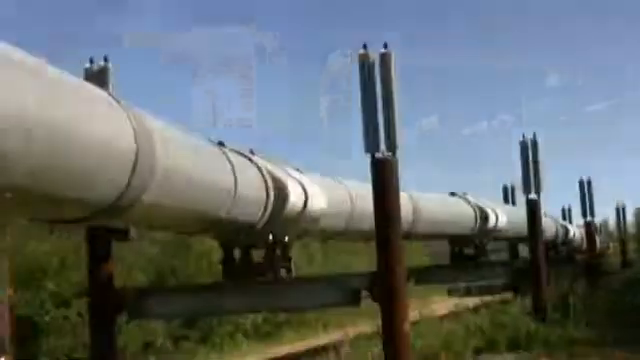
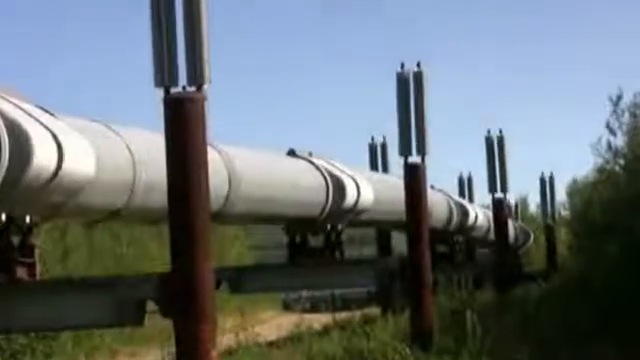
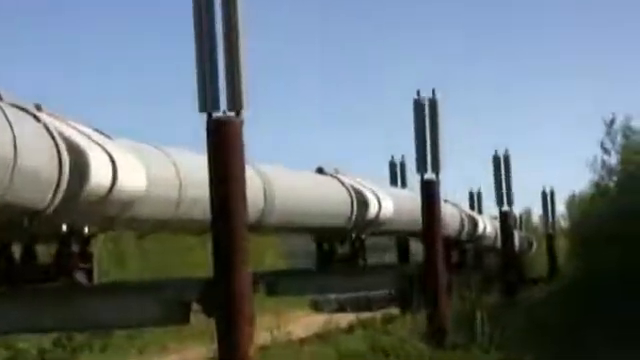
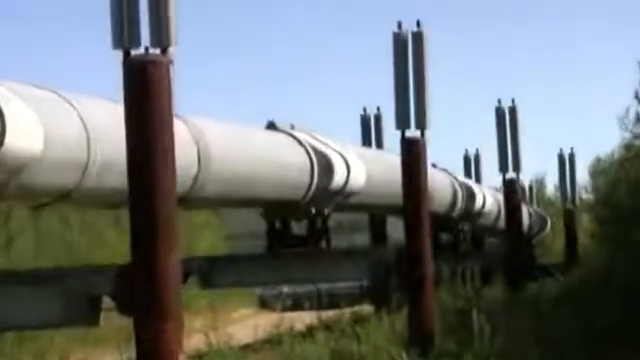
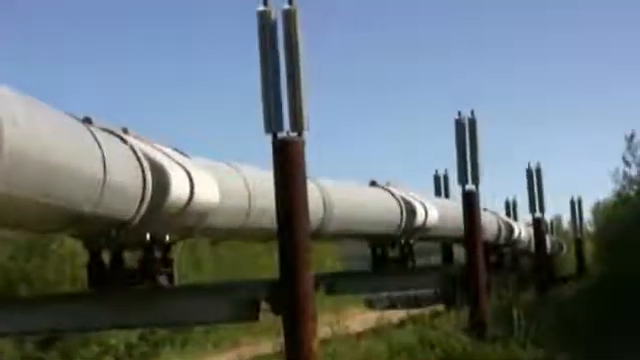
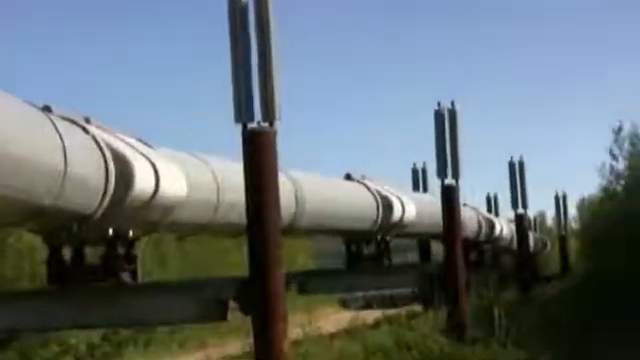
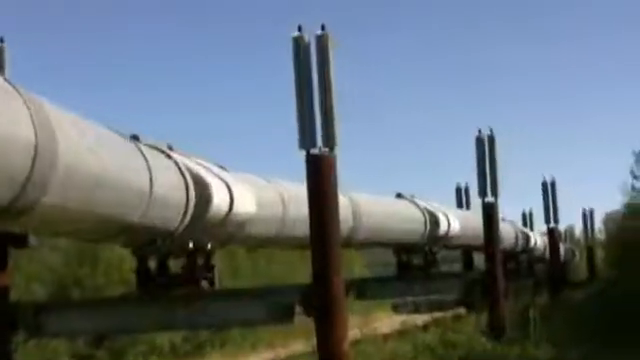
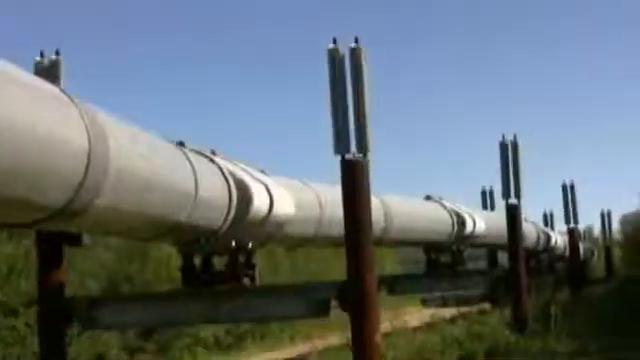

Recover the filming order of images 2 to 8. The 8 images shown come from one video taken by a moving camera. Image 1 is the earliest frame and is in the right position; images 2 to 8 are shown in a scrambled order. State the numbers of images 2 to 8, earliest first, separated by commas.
8, 7, 5, 6, 3, 2, 4
